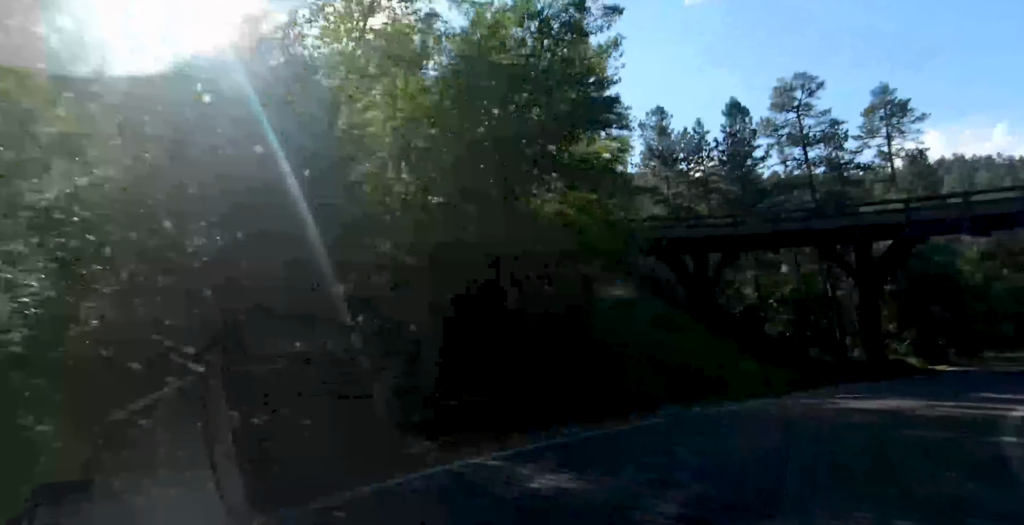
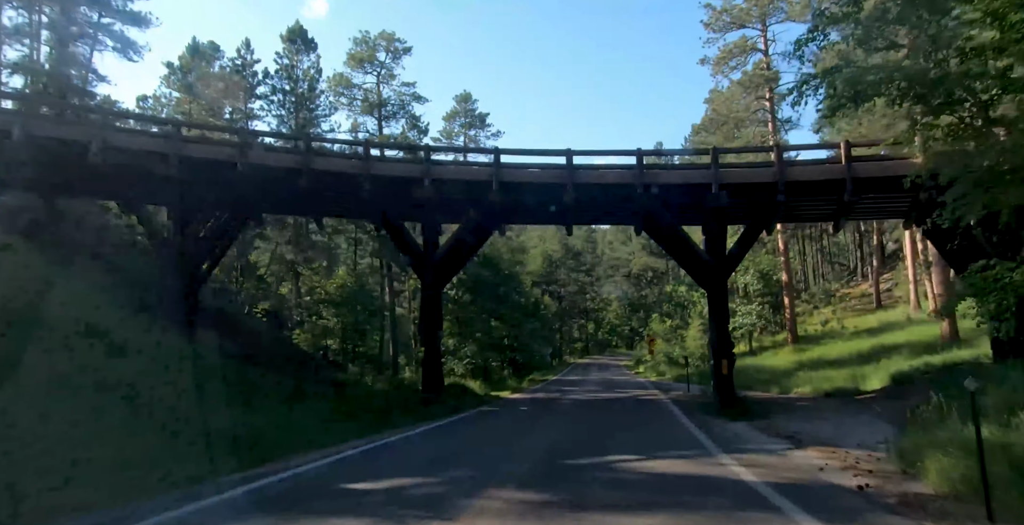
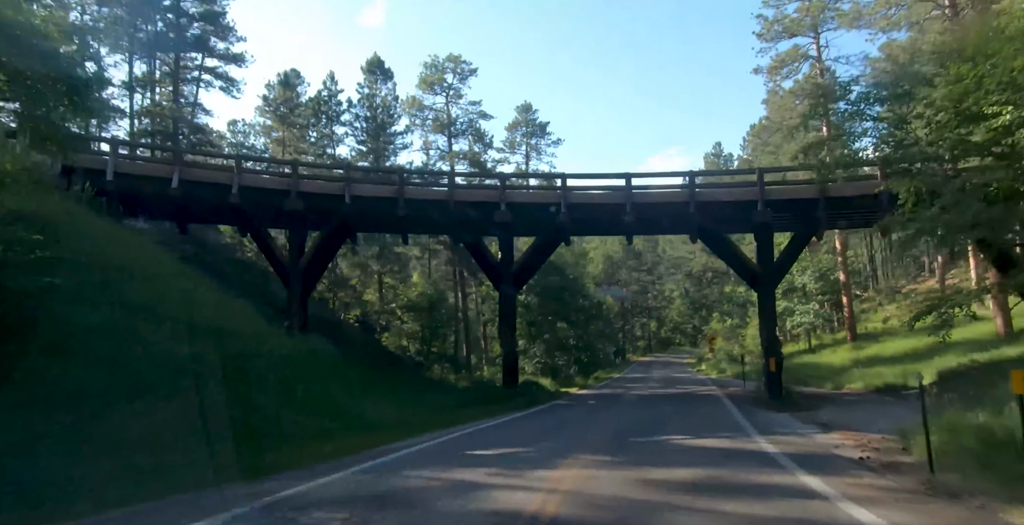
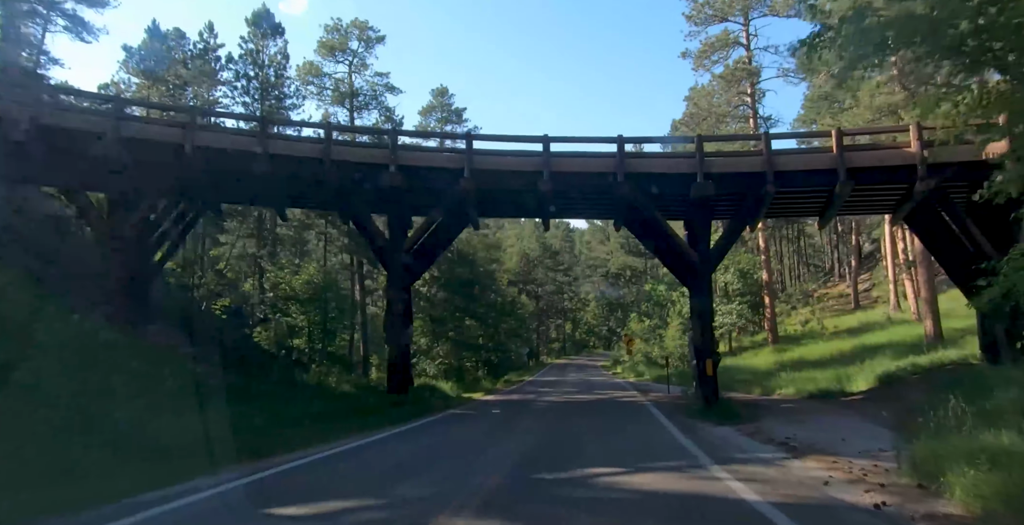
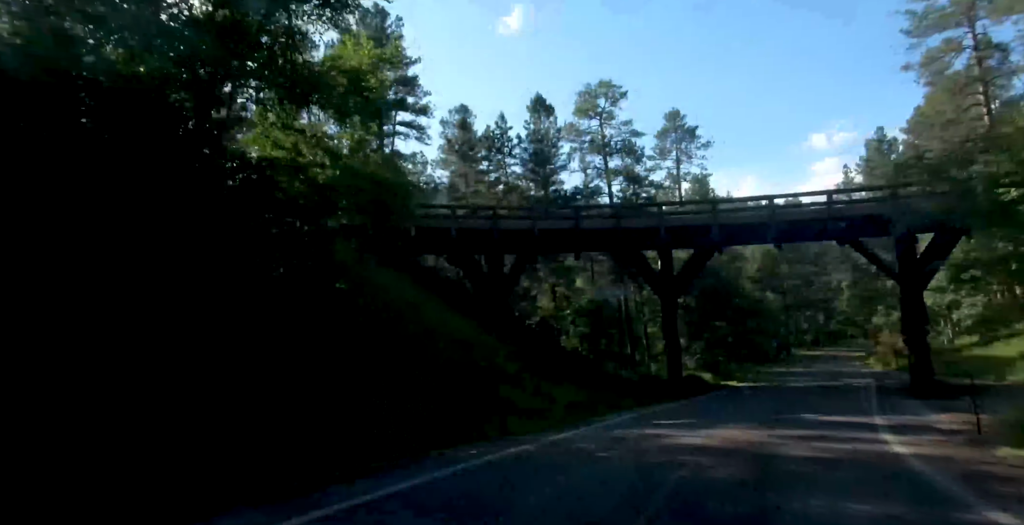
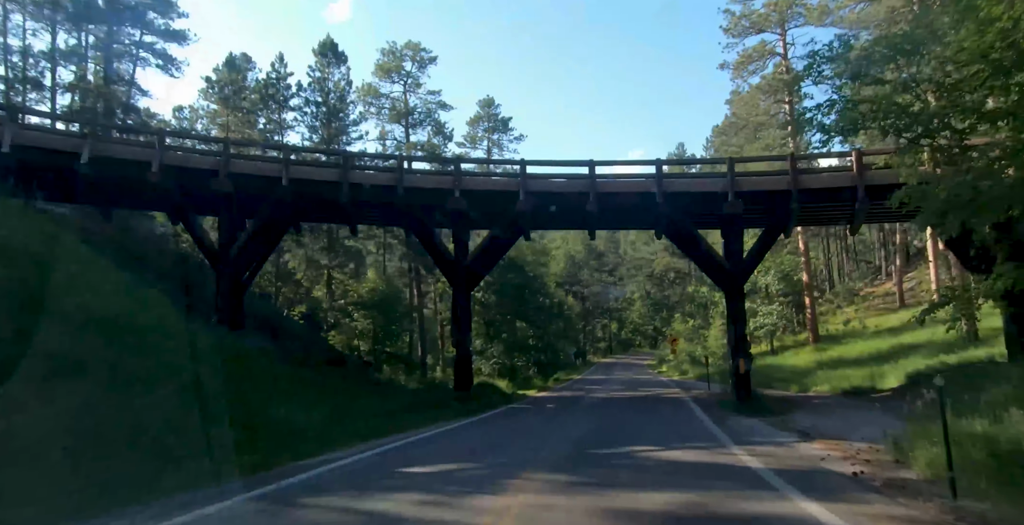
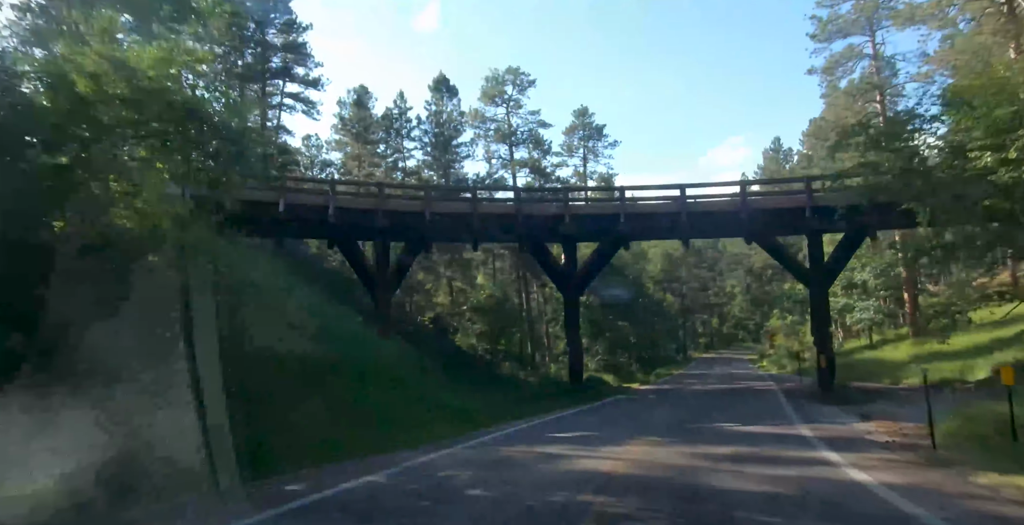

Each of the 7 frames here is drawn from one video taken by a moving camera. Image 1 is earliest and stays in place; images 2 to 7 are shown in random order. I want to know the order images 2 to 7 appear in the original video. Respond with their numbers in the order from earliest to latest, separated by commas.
5, 7, 3, 6, 2, 4
